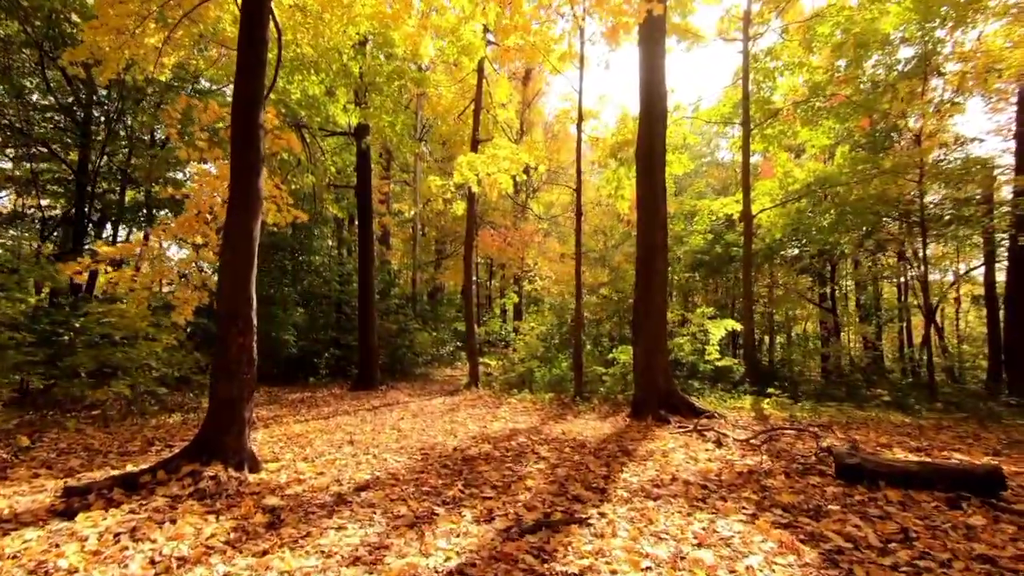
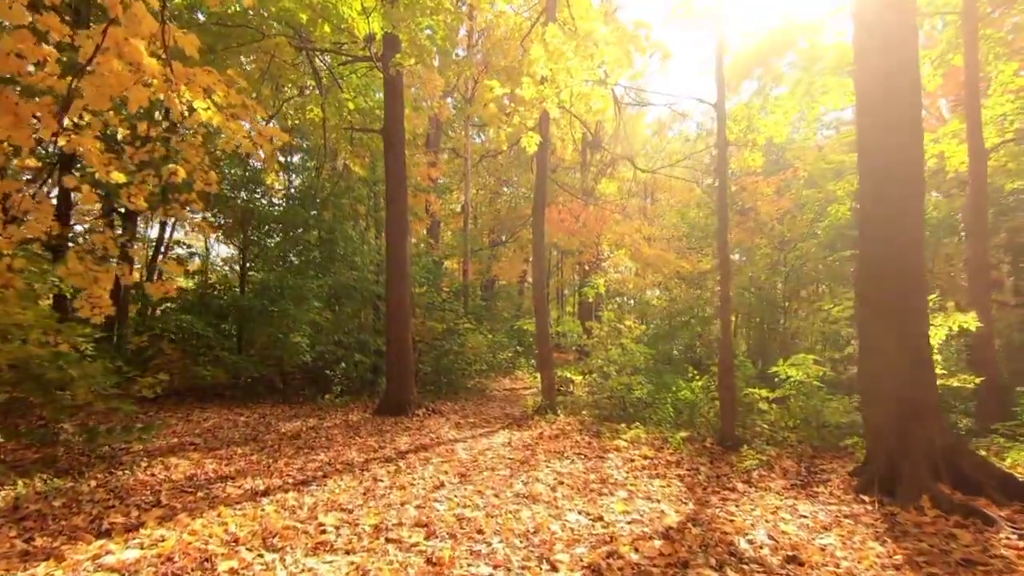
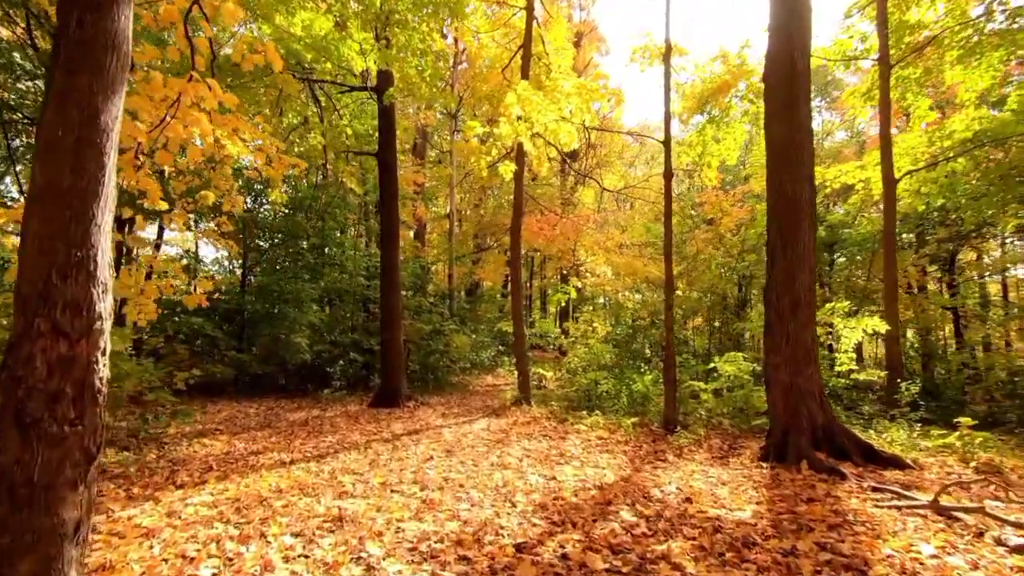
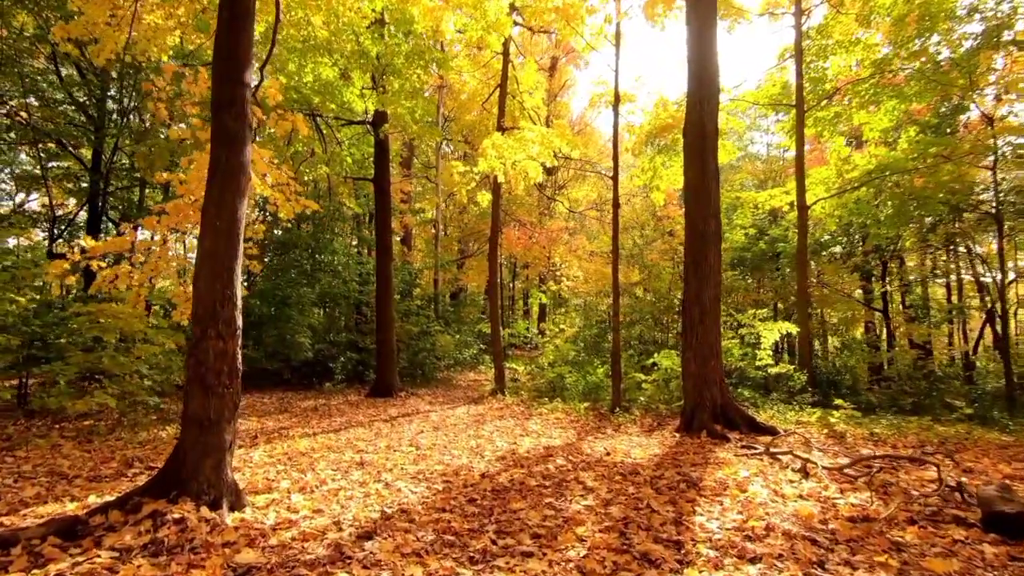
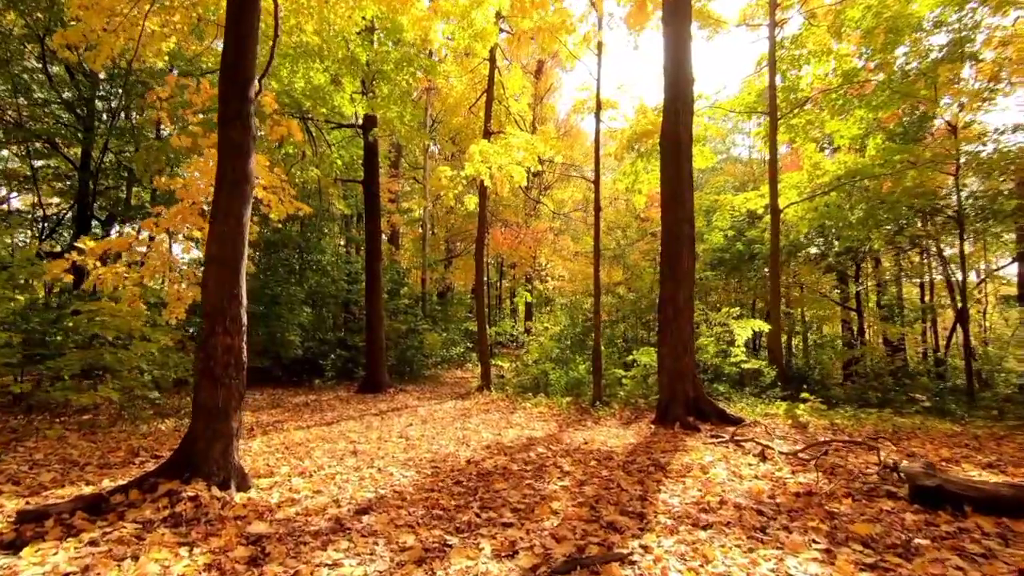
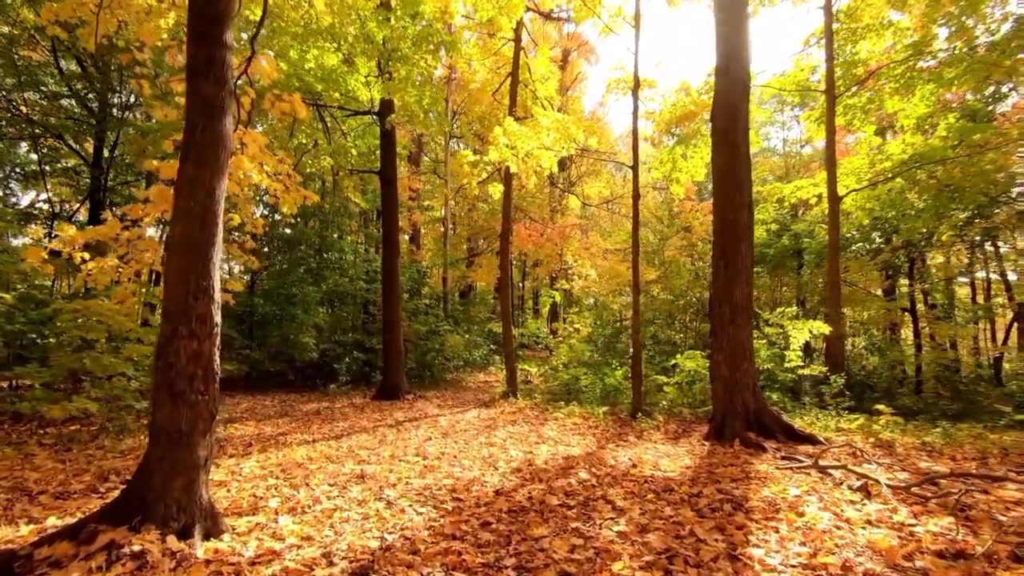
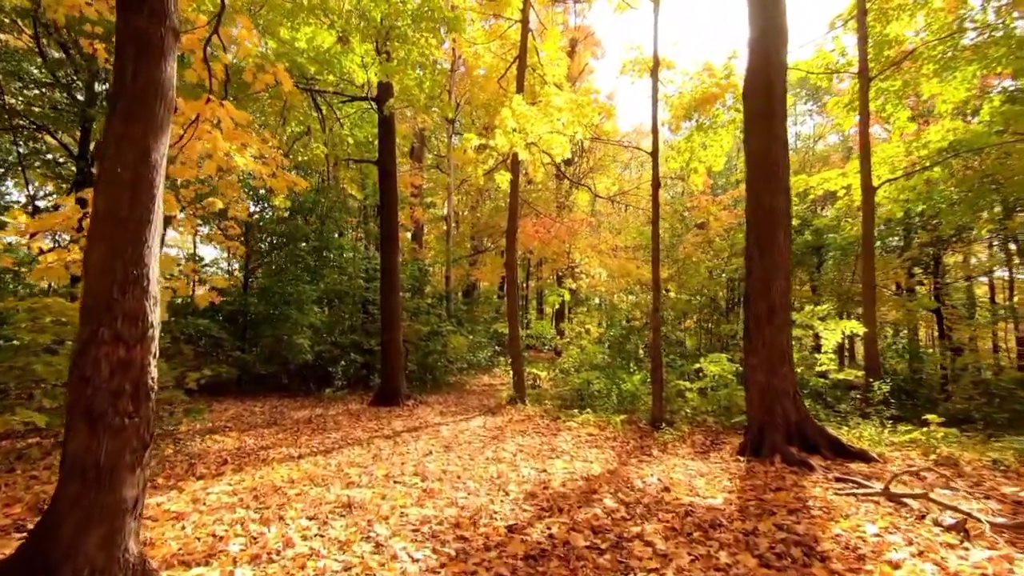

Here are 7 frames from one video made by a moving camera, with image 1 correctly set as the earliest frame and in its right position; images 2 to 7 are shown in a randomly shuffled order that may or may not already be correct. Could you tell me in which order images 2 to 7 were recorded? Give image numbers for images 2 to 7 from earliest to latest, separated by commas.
5, 4, 6, 7, 3, 2
